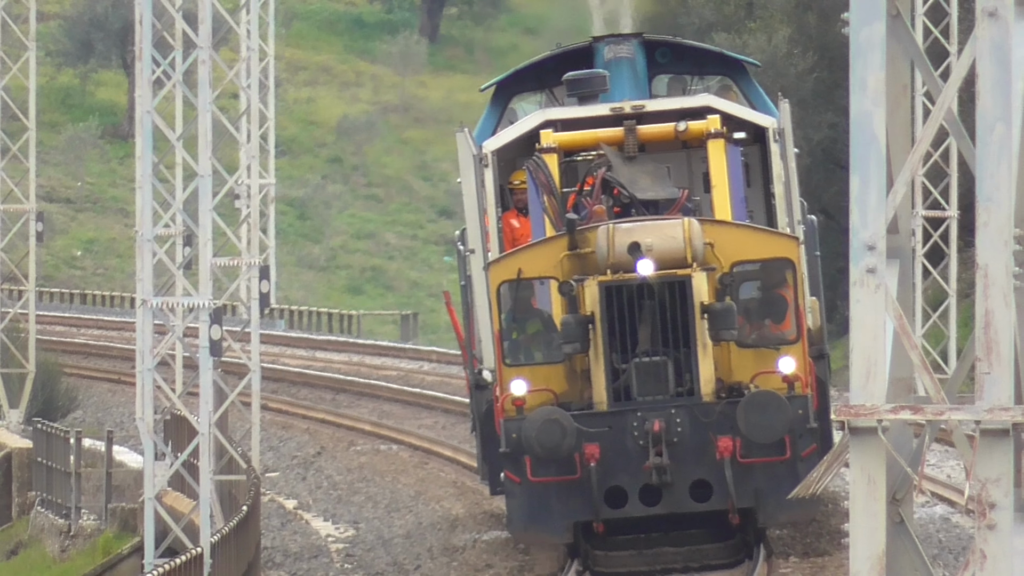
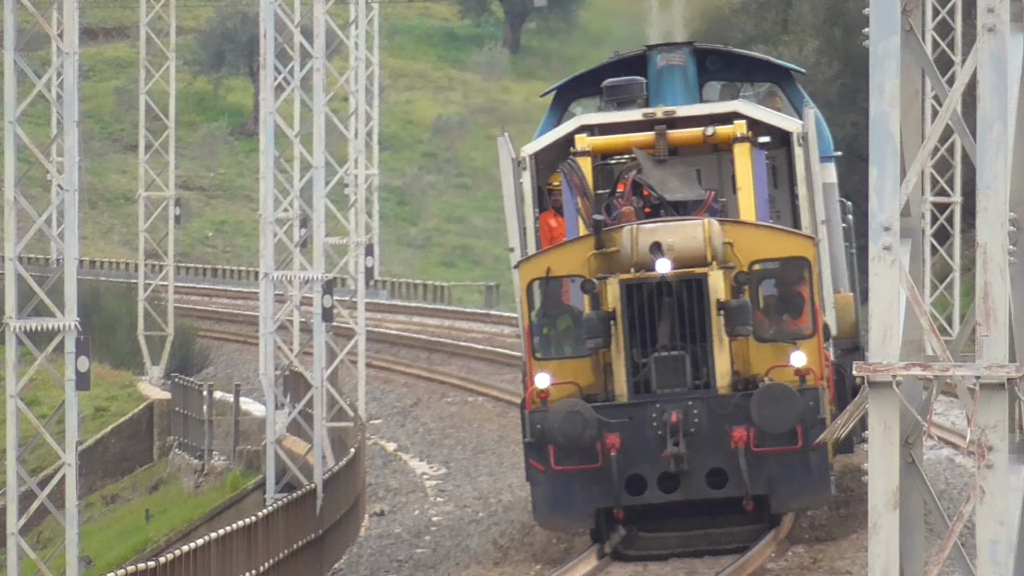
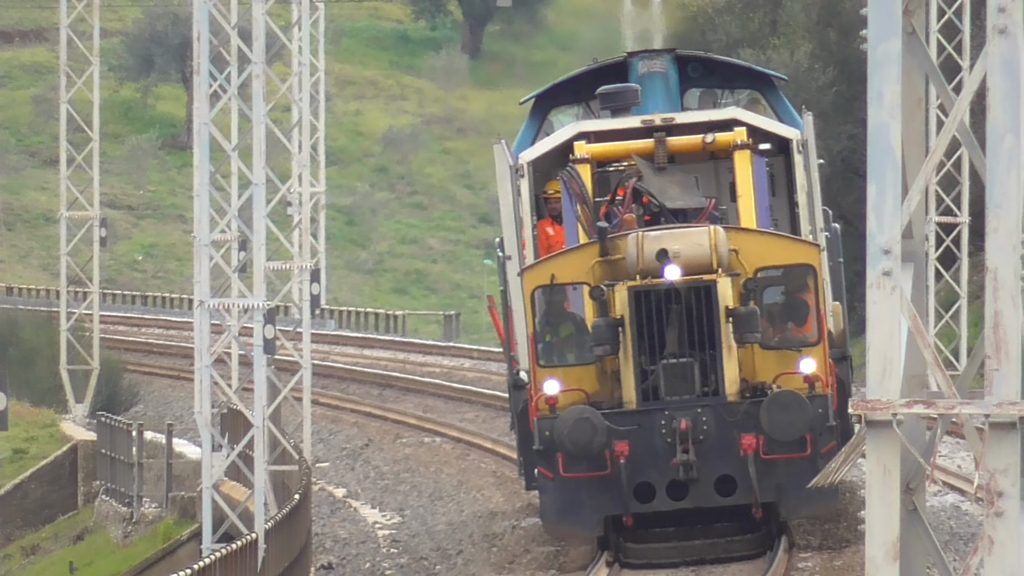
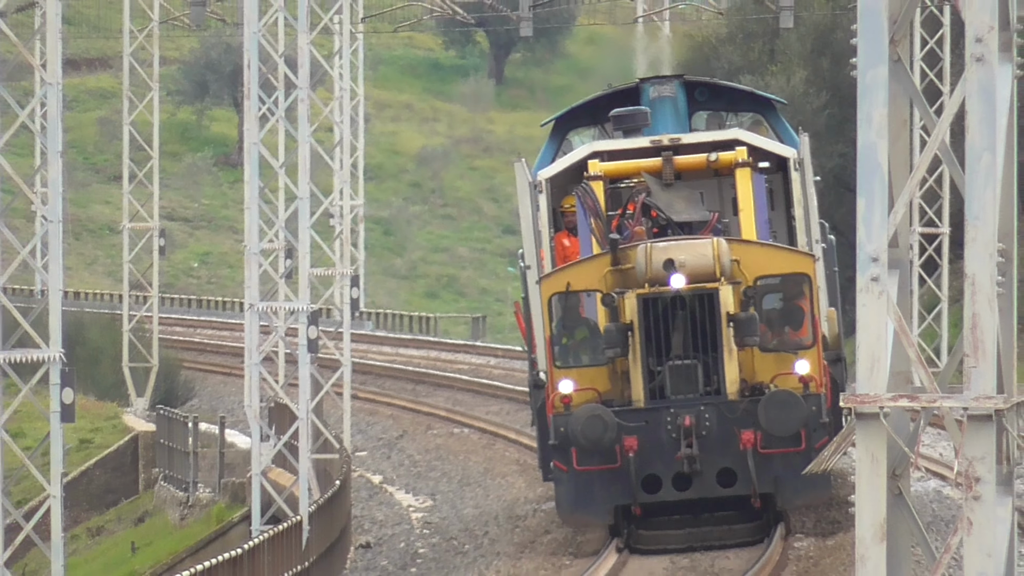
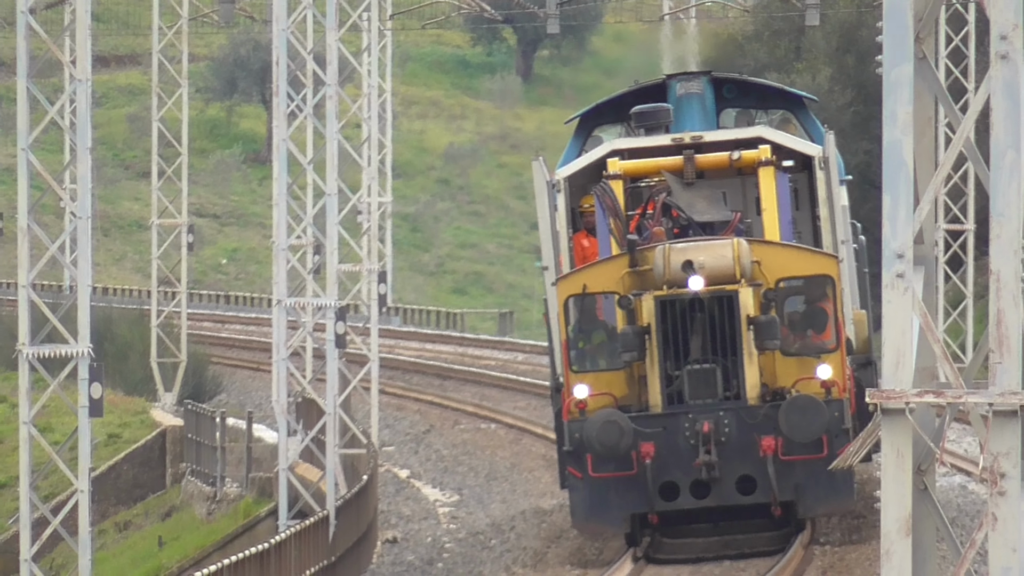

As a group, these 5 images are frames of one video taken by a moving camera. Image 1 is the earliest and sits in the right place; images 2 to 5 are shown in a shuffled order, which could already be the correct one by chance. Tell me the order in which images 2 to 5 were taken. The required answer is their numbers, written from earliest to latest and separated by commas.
3, 4, 5, 2
